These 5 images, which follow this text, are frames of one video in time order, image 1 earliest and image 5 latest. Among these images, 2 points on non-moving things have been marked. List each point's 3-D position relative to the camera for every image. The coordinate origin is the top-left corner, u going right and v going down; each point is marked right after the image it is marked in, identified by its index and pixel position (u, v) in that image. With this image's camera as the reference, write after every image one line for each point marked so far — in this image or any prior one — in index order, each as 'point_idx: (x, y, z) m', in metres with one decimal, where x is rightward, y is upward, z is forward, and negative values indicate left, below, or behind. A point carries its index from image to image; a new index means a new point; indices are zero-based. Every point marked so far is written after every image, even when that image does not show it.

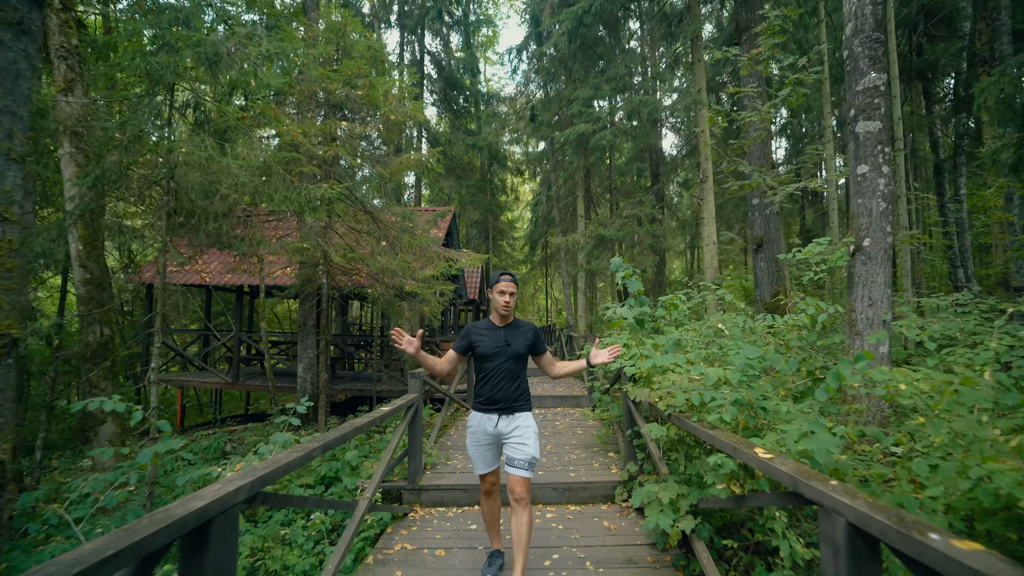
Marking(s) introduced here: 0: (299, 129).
0: (-3.4, +2.6, +7.2) m
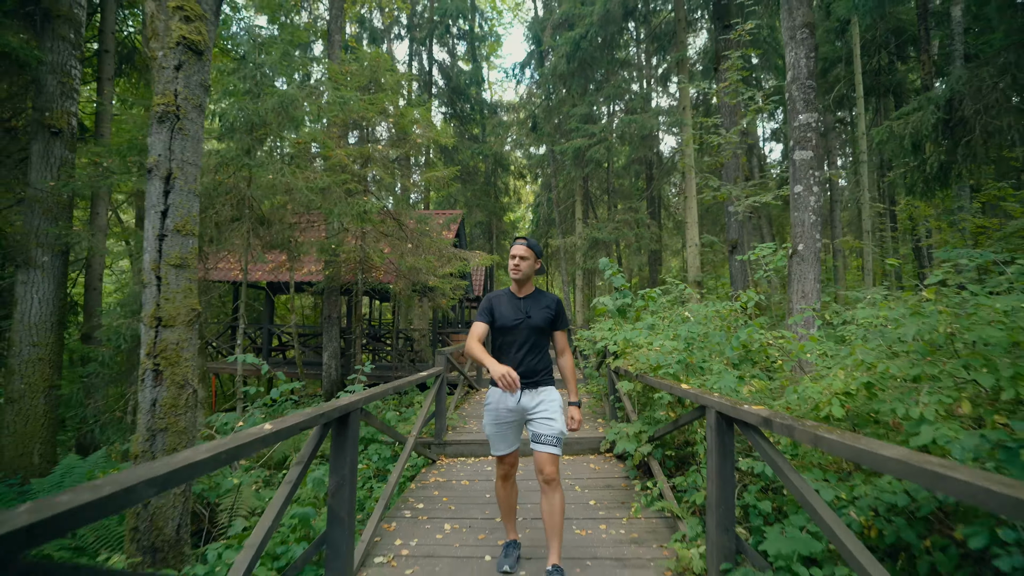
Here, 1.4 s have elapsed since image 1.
0: (-3.3, +2.7, +8.4) m
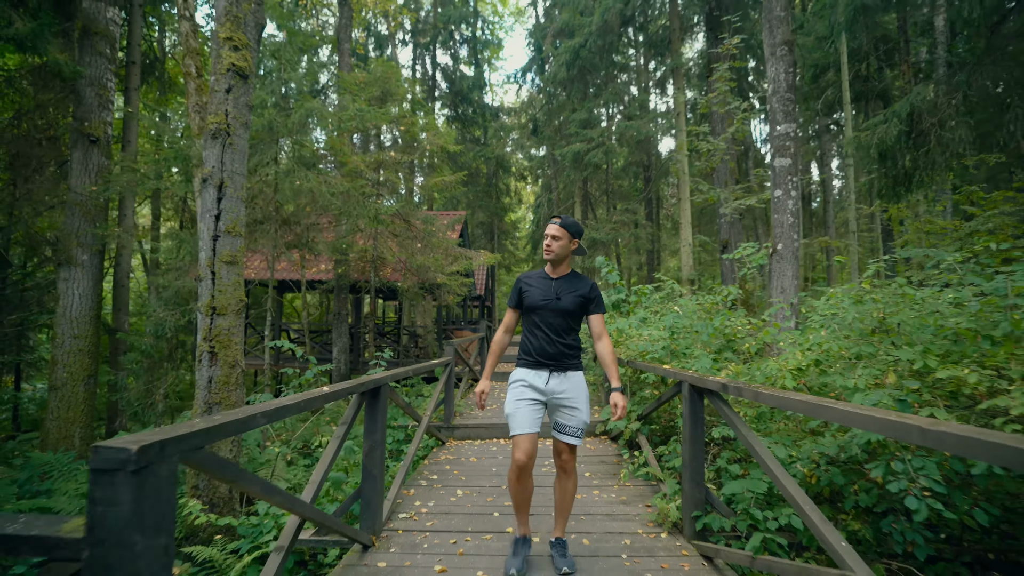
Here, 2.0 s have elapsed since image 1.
0: (-3.2, +2.7, +9.0) m
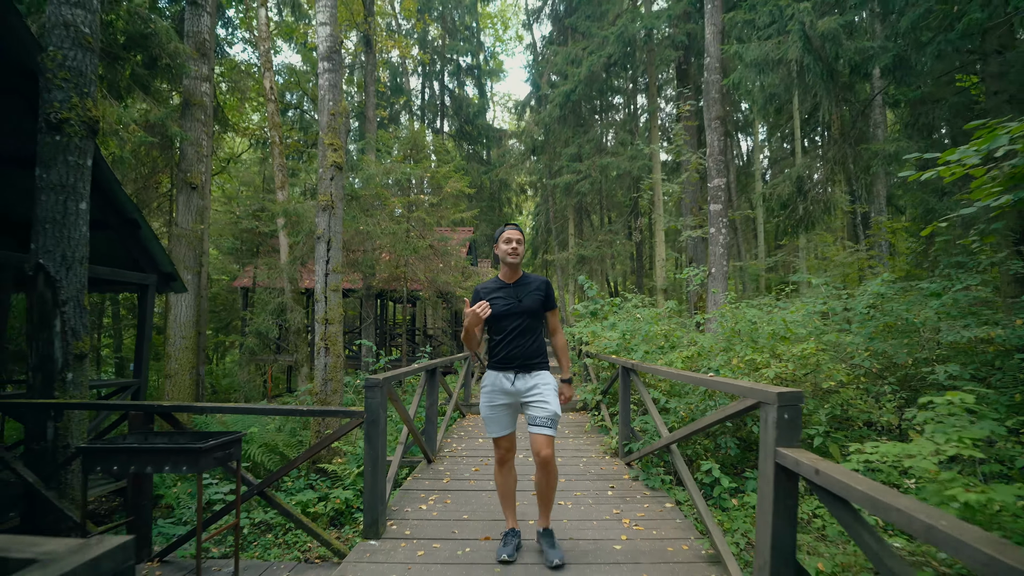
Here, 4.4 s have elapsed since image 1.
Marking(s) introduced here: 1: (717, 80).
0: (-3.2, +2.5, +11.3) m
1: (+4.4, +4.4, +9.0) m
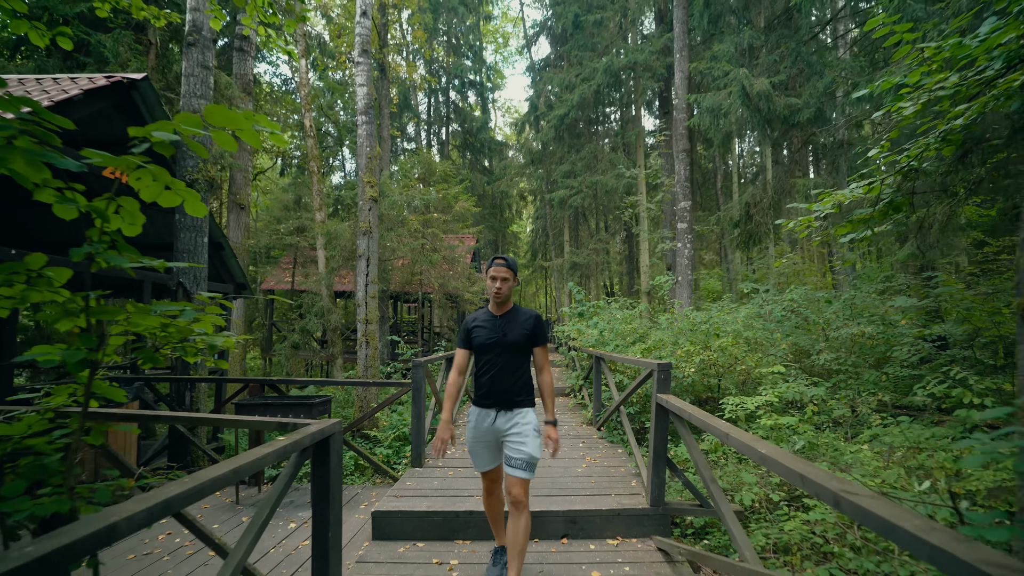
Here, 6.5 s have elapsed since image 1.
0: (-3.2, +2.3, +13.1) m
1: (+4.3, +4.3, +10.7) m
